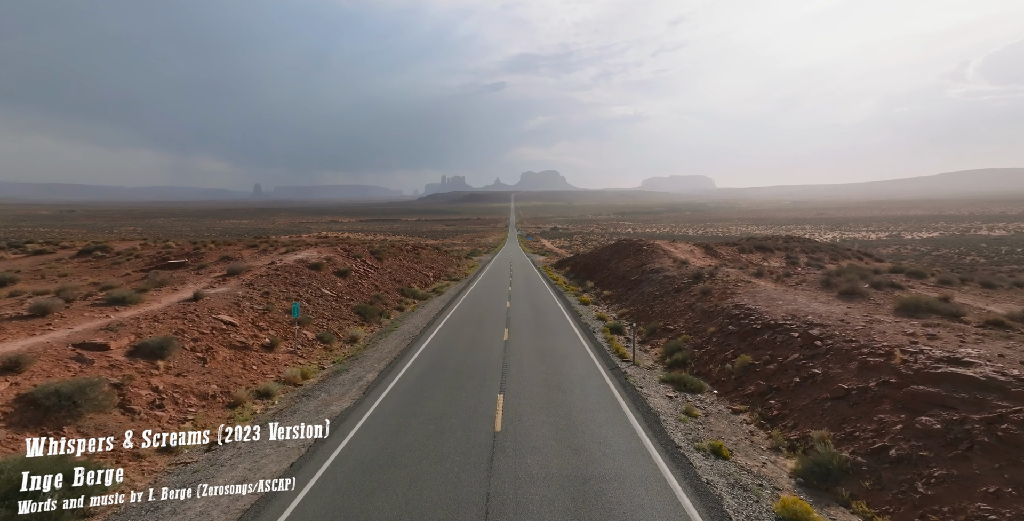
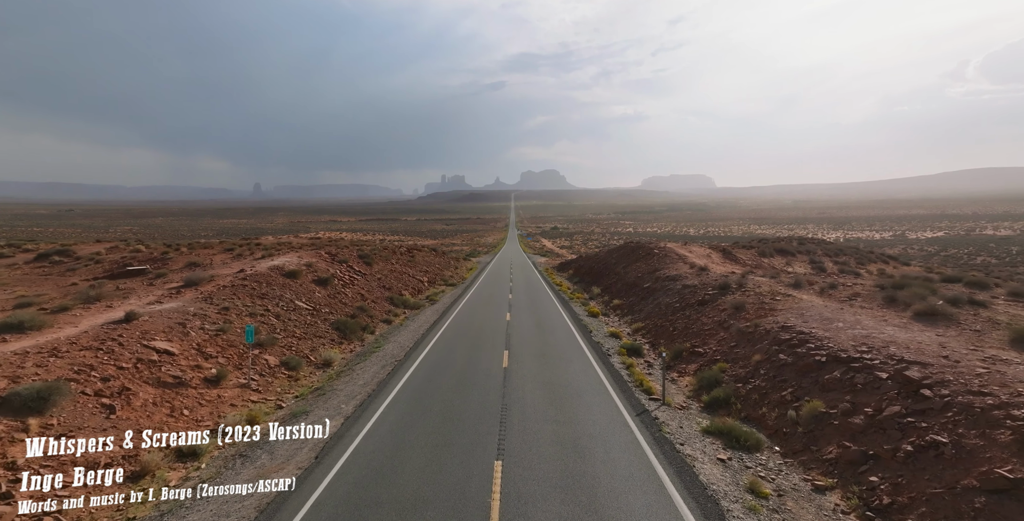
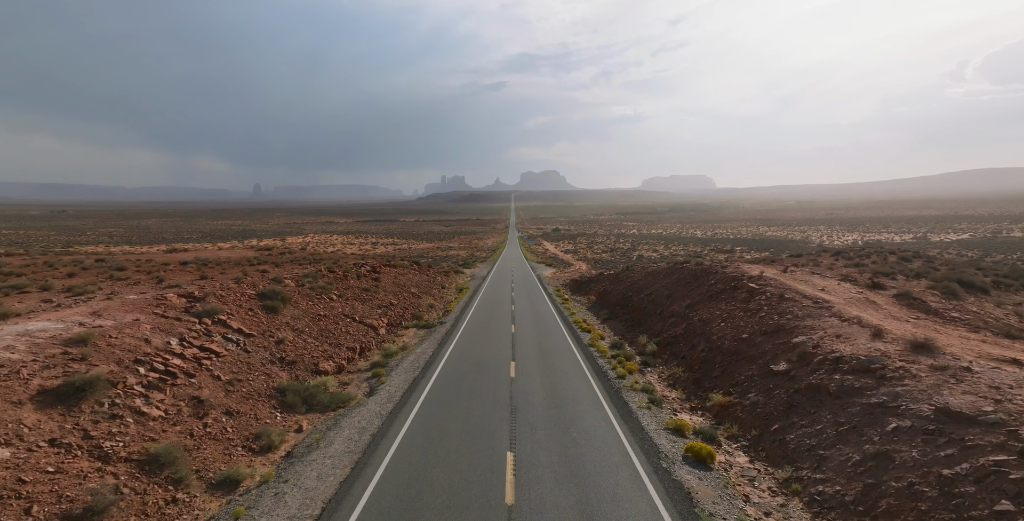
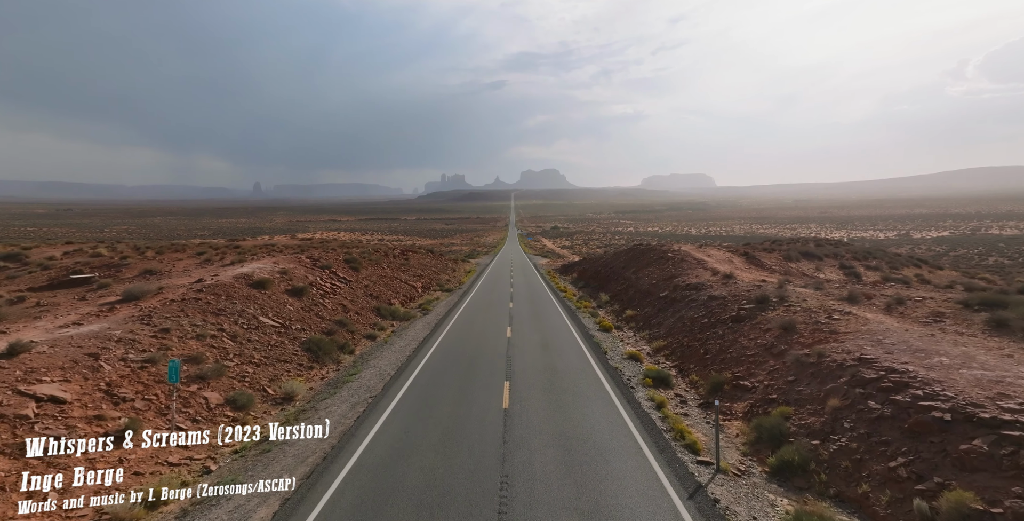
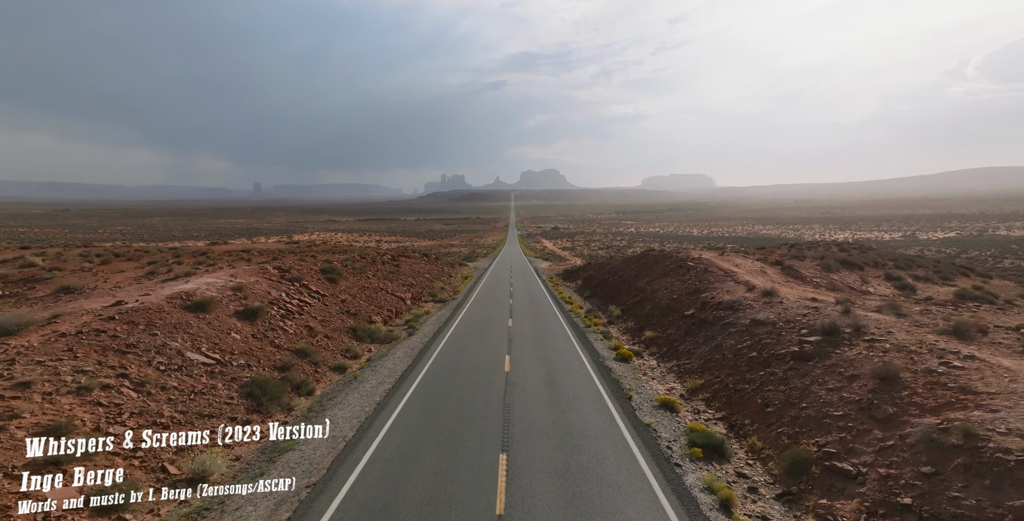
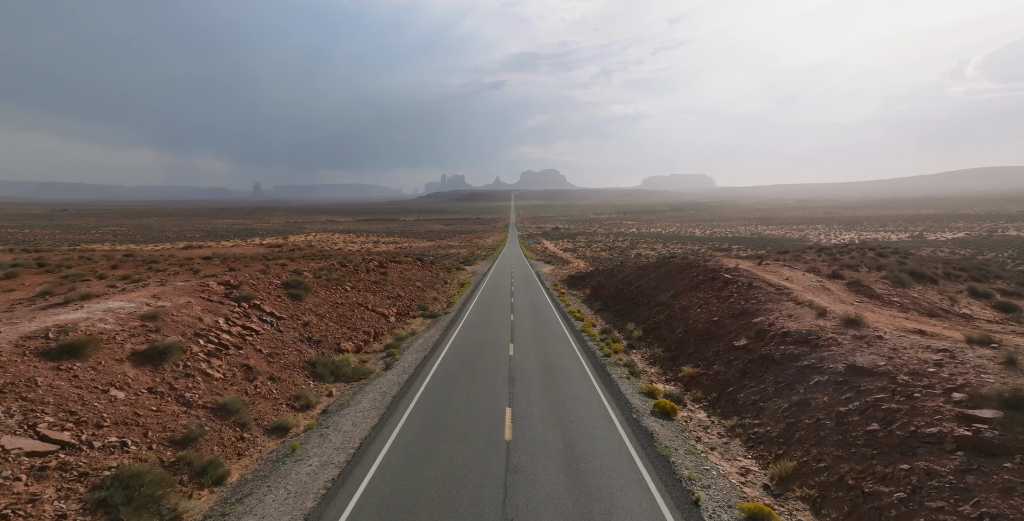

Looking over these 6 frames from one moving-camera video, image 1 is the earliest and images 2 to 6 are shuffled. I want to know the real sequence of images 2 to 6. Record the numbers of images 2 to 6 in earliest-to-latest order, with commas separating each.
2, 4, 5, 6, 3
